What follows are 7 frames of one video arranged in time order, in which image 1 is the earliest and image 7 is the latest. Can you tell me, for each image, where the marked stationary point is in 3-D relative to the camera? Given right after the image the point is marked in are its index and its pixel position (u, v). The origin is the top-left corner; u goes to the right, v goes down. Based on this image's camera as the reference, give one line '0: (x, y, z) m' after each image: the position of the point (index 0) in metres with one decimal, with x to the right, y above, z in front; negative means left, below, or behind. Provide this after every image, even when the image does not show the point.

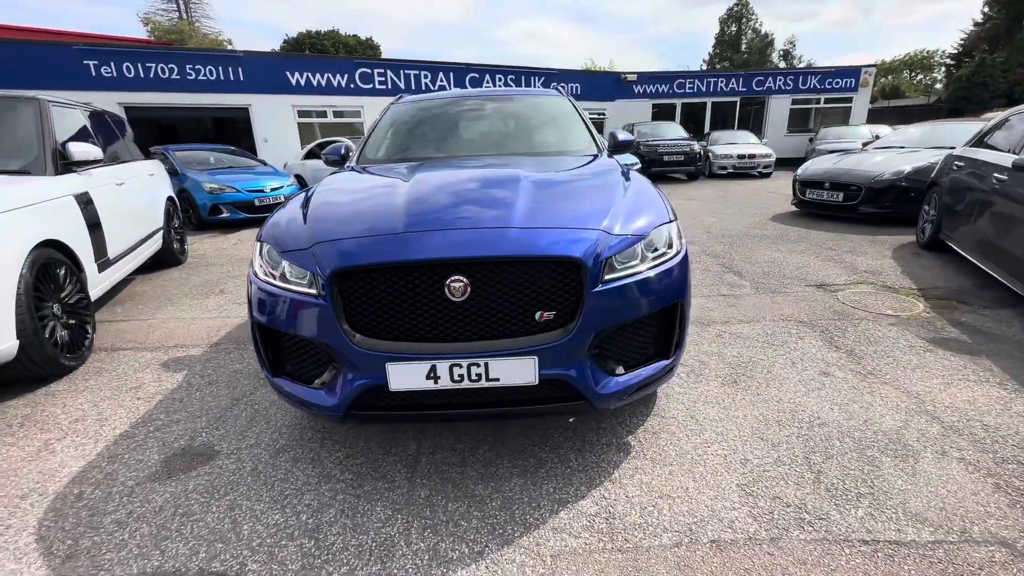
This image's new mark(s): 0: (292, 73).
0: (-6.3, +6.1, +12.8) m
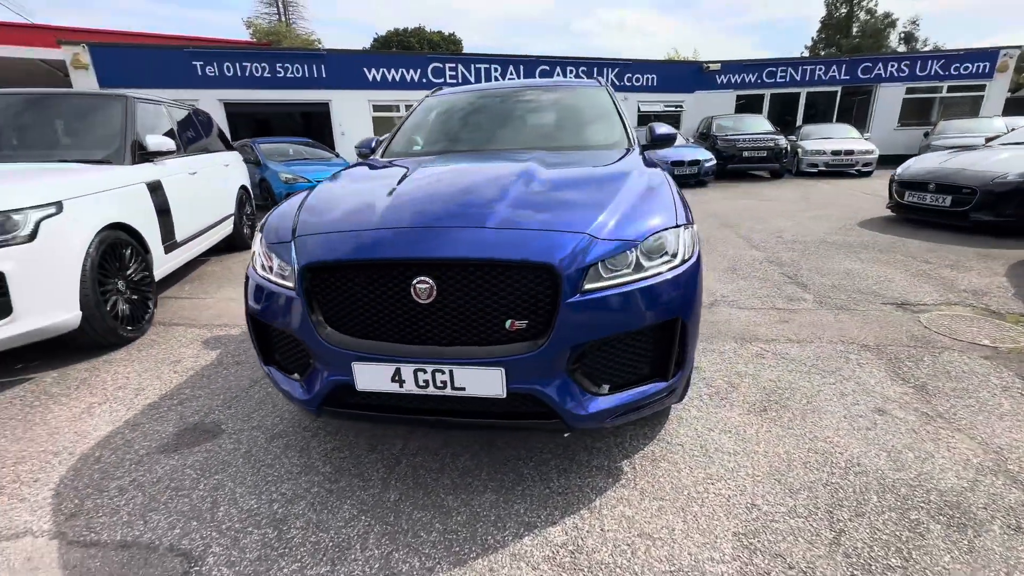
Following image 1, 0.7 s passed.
0: (-4.3, +6.5, +13.5) m
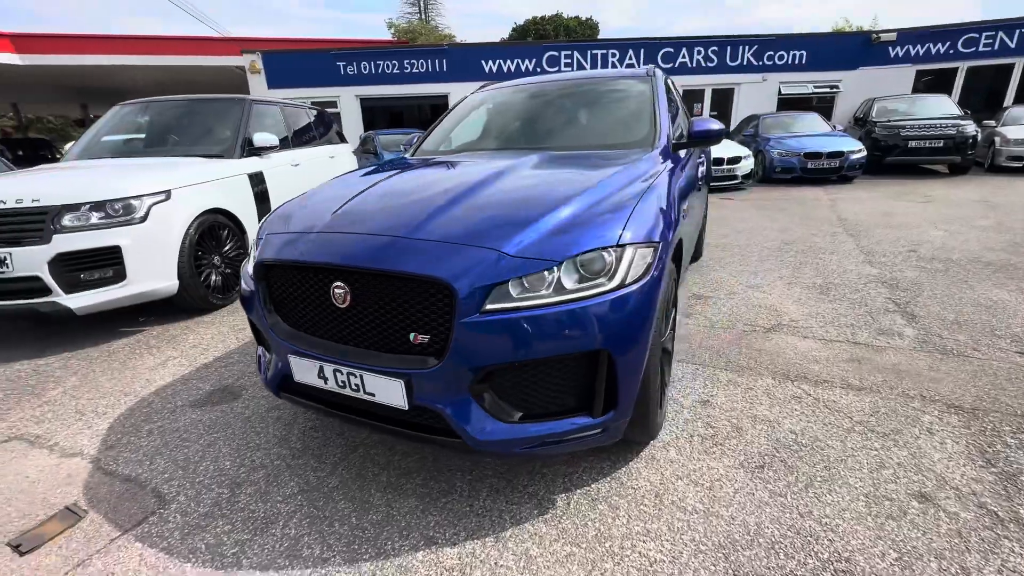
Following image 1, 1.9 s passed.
0: (-0.8, +7.0, +13.9) m
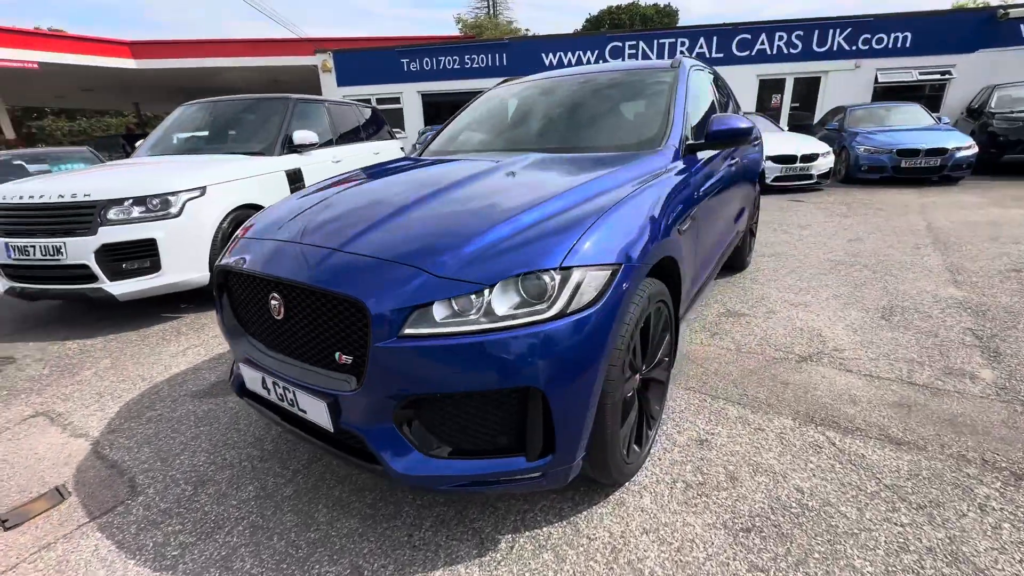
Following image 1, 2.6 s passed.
0: (+1.1, +7.1, +13.6) m
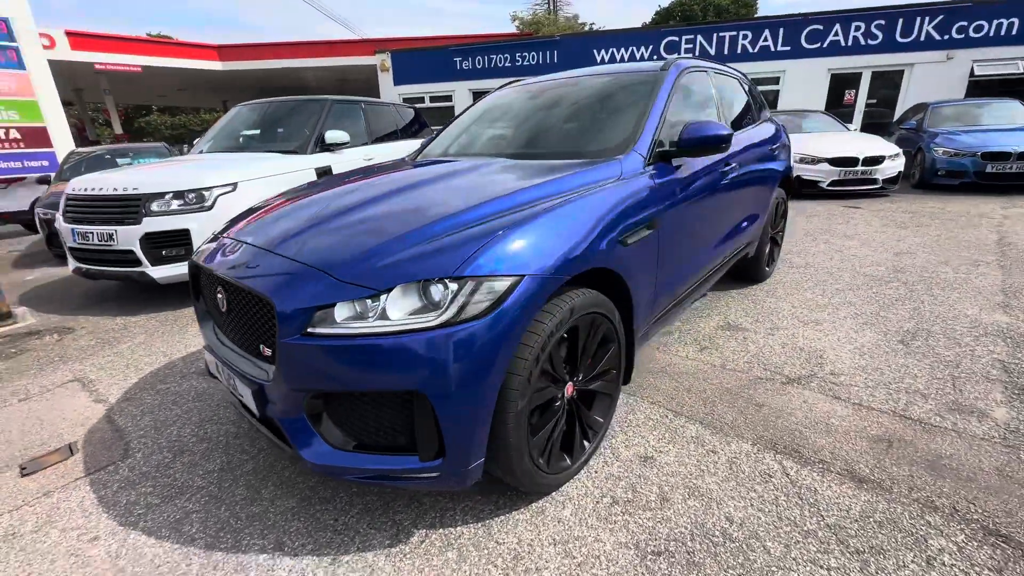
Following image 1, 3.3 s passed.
0: (+2.6, +7.1, +13.4) m
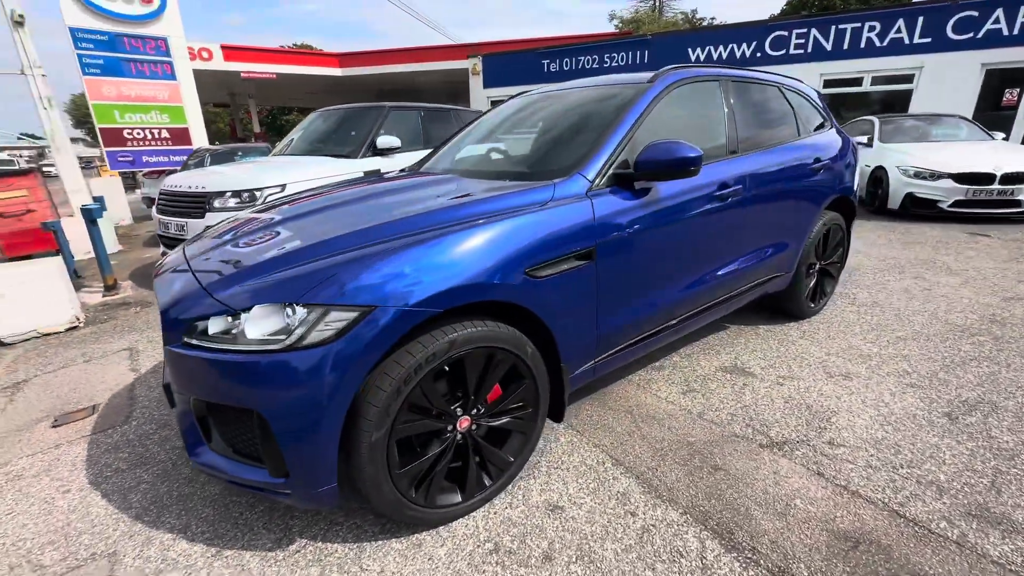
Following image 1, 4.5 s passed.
0: (+5.1, +6.6, +12.5) m
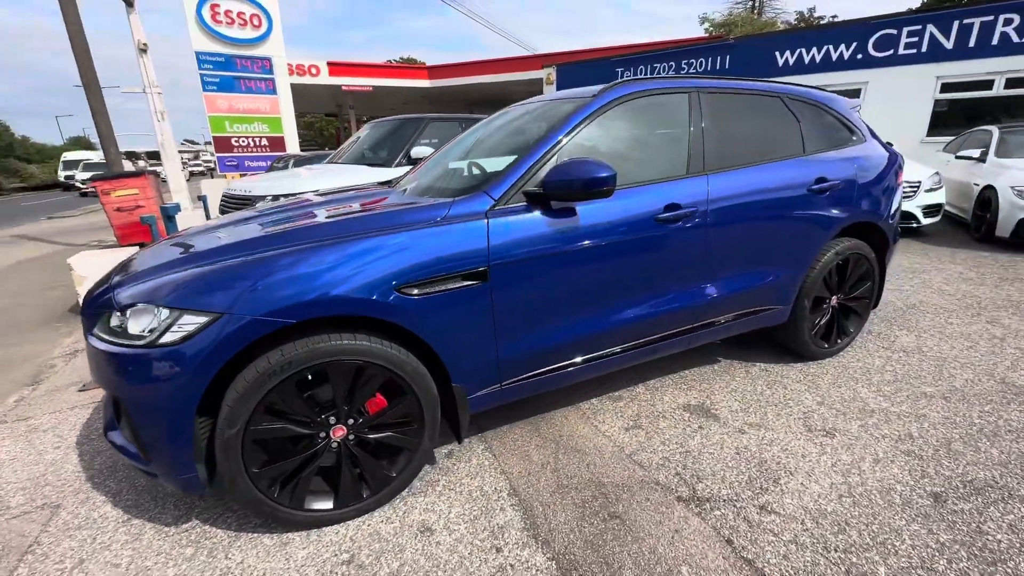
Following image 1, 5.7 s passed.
0: (+6.9, +6.0, +11.4) m
